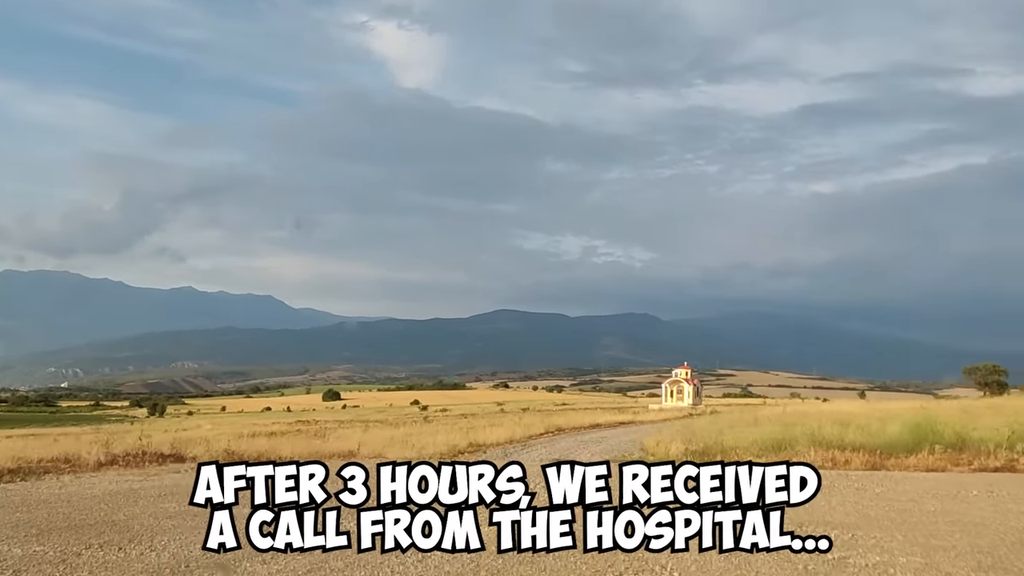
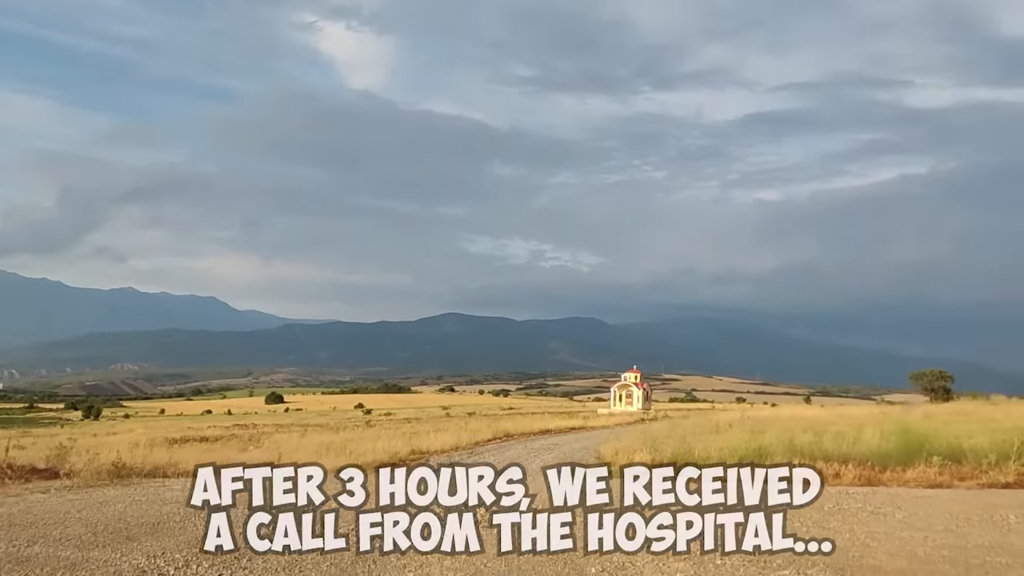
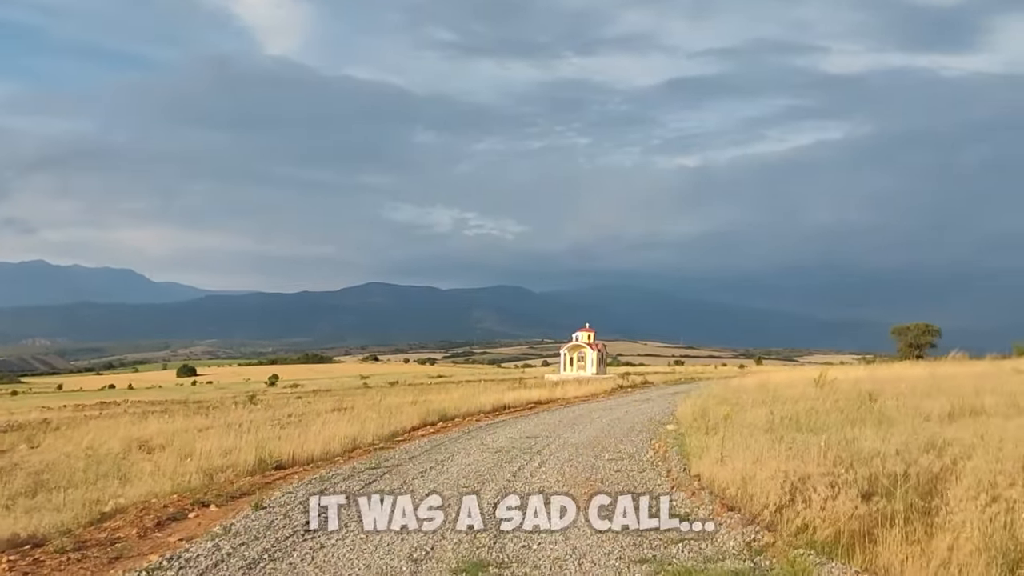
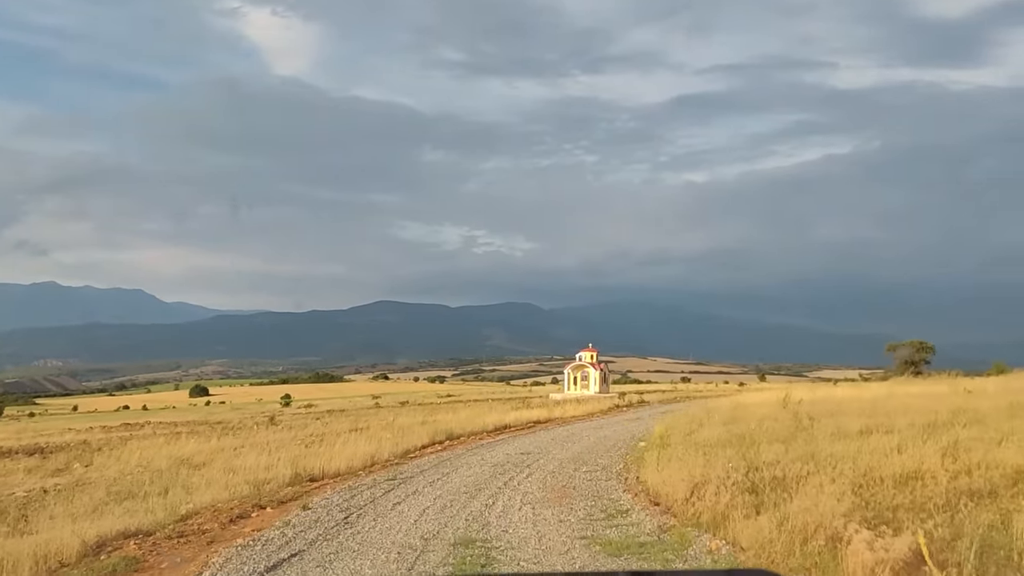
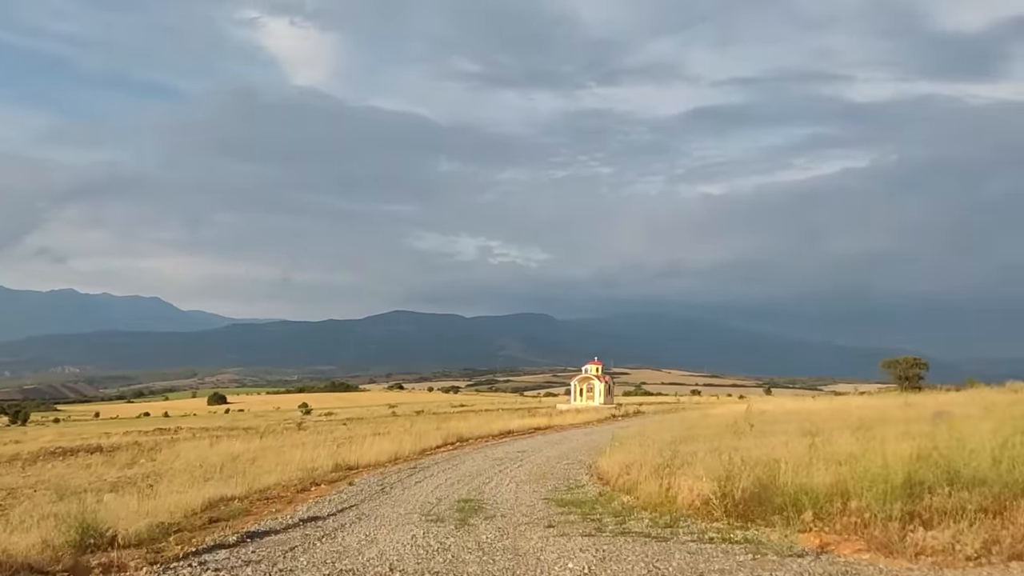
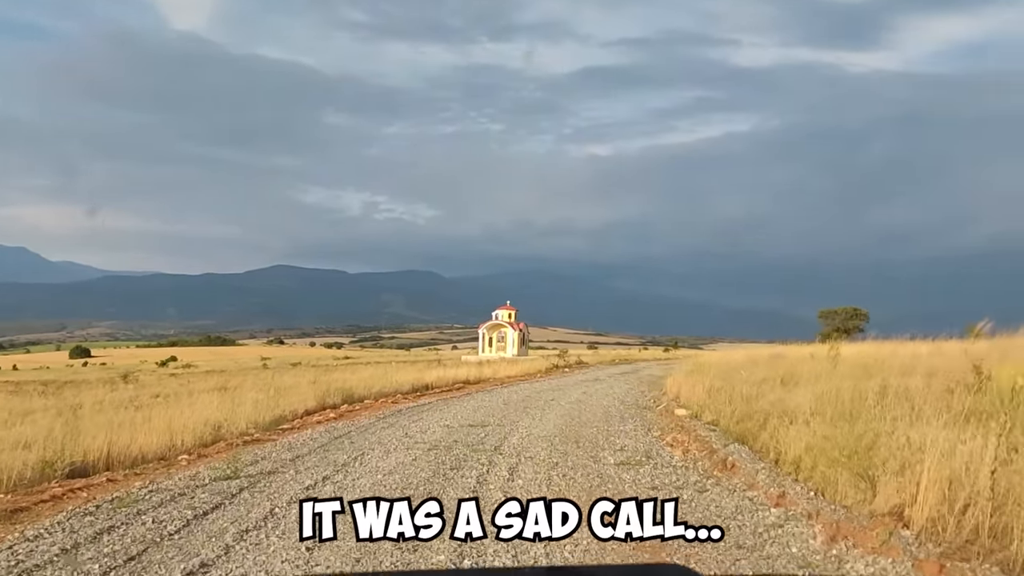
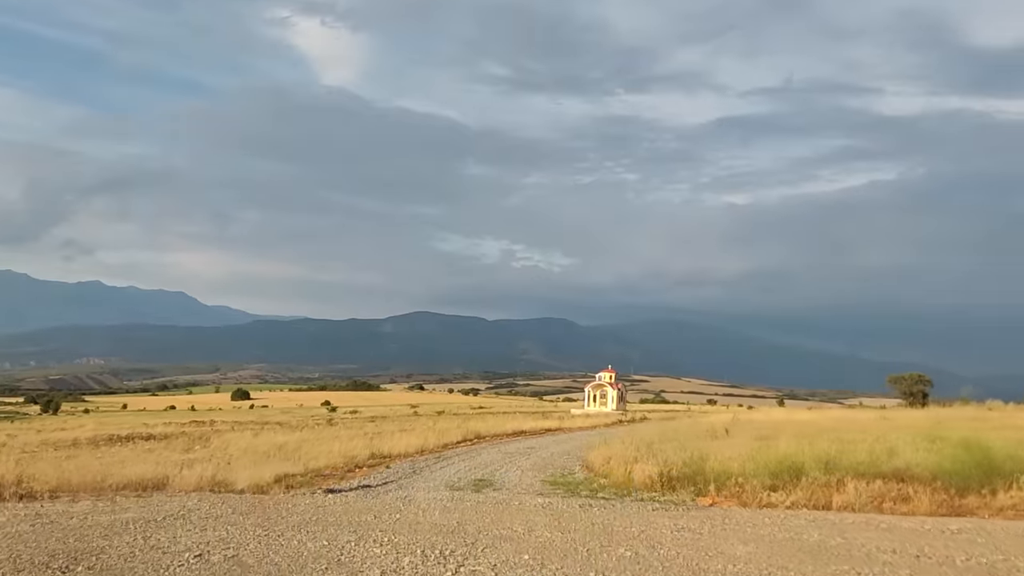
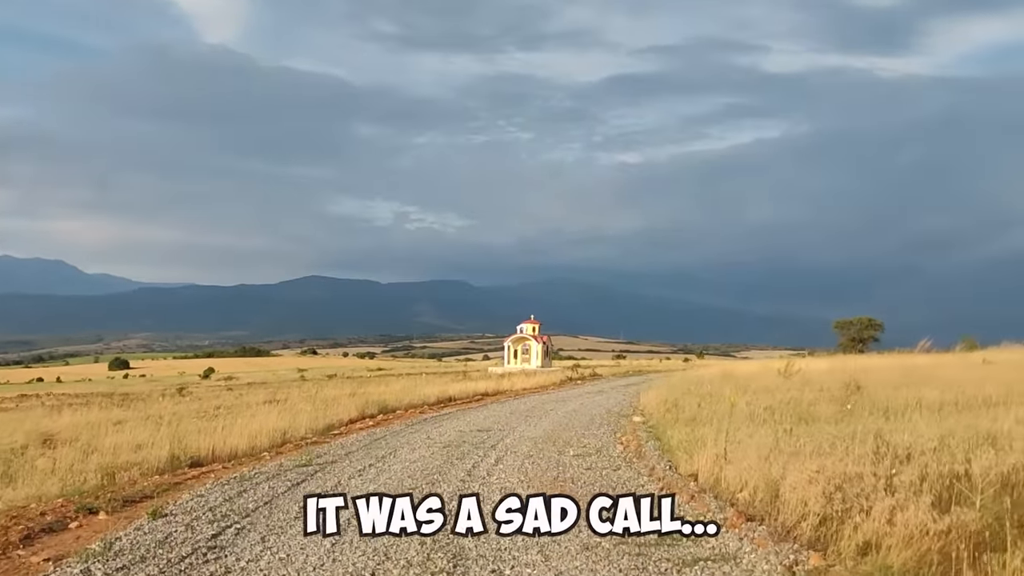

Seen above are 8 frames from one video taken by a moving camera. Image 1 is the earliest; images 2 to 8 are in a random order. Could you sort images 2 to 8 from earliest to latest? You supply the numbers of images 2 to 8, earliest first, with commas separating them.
2, 7, 5, 4, 3, 8, 6
